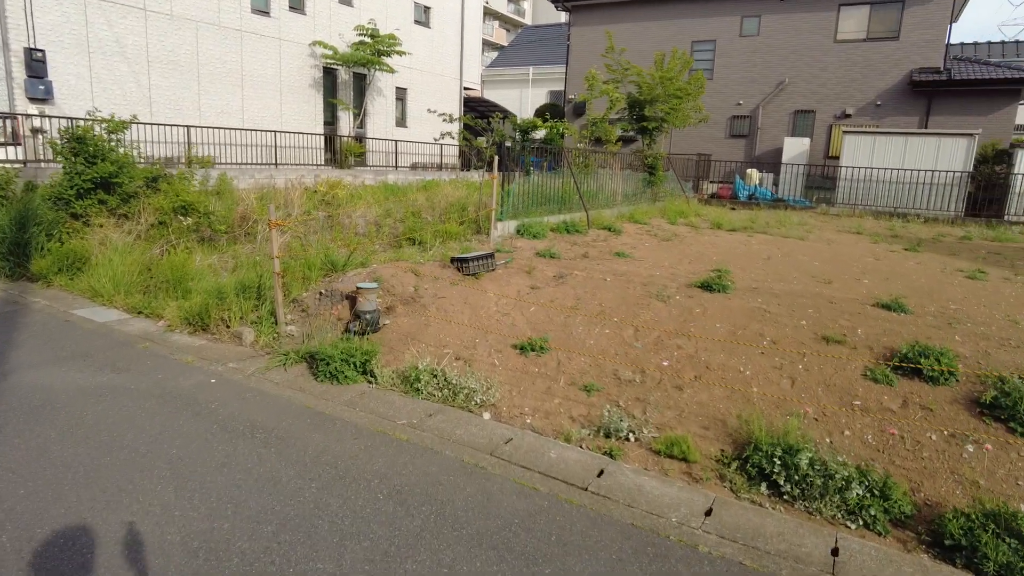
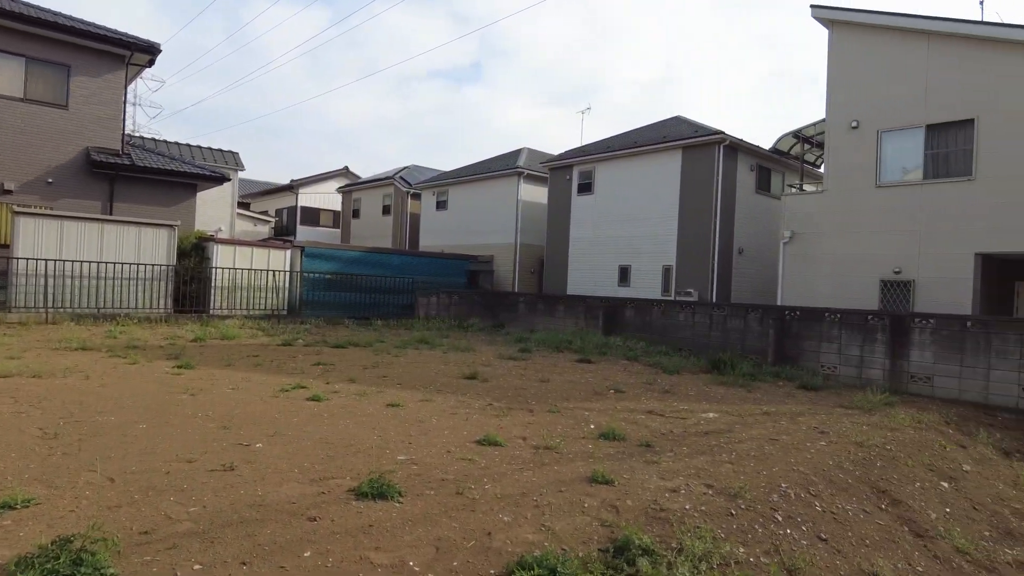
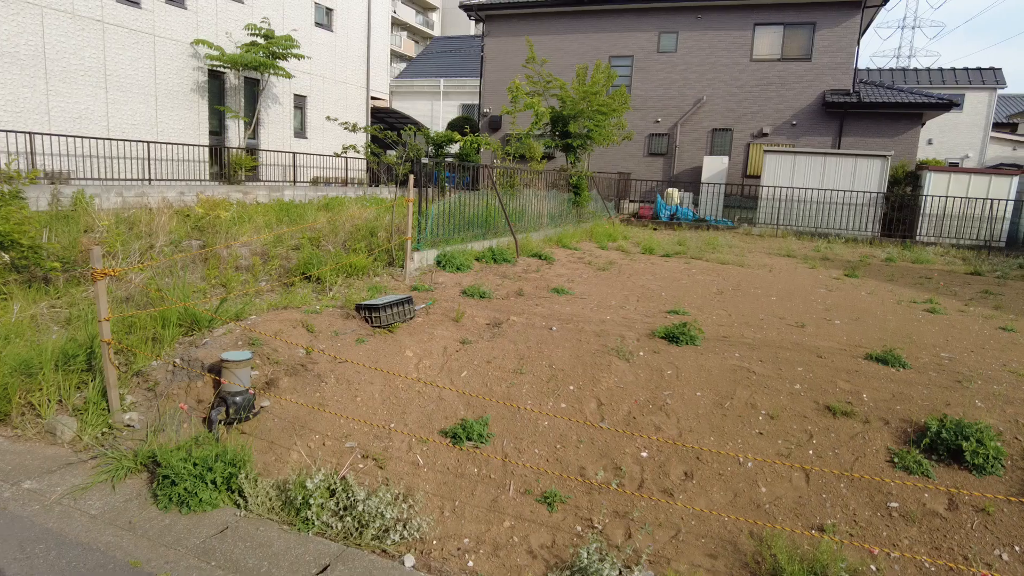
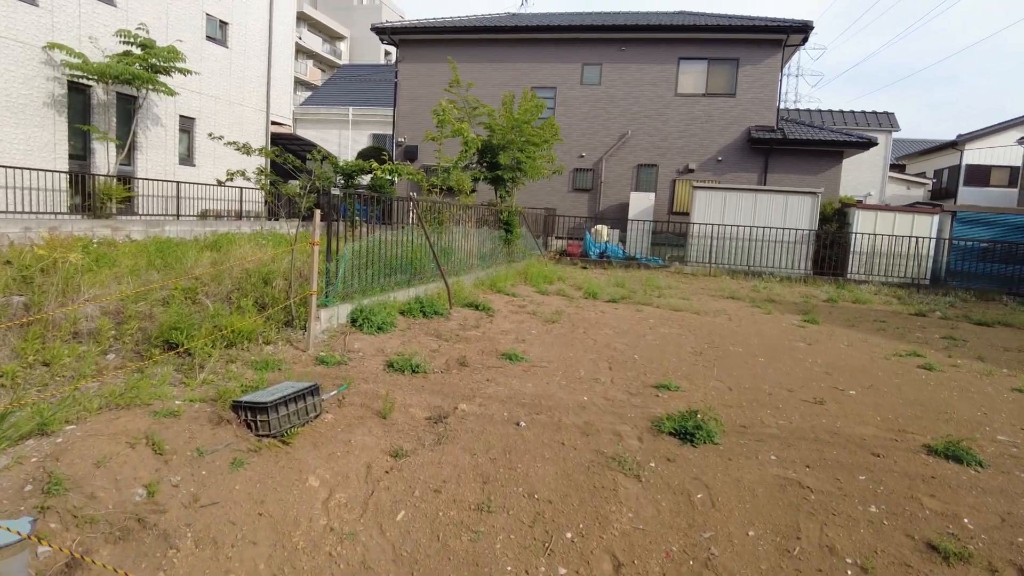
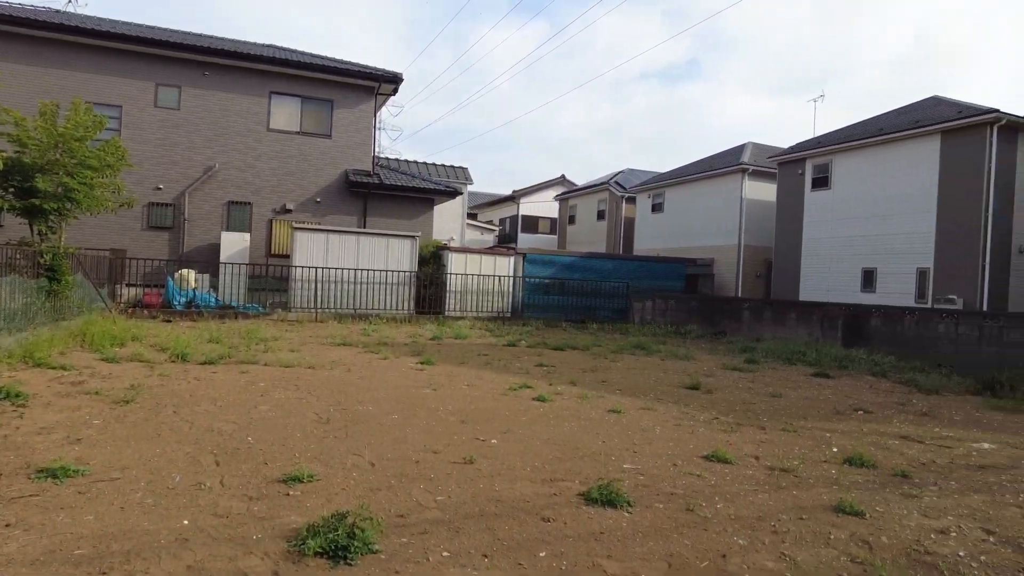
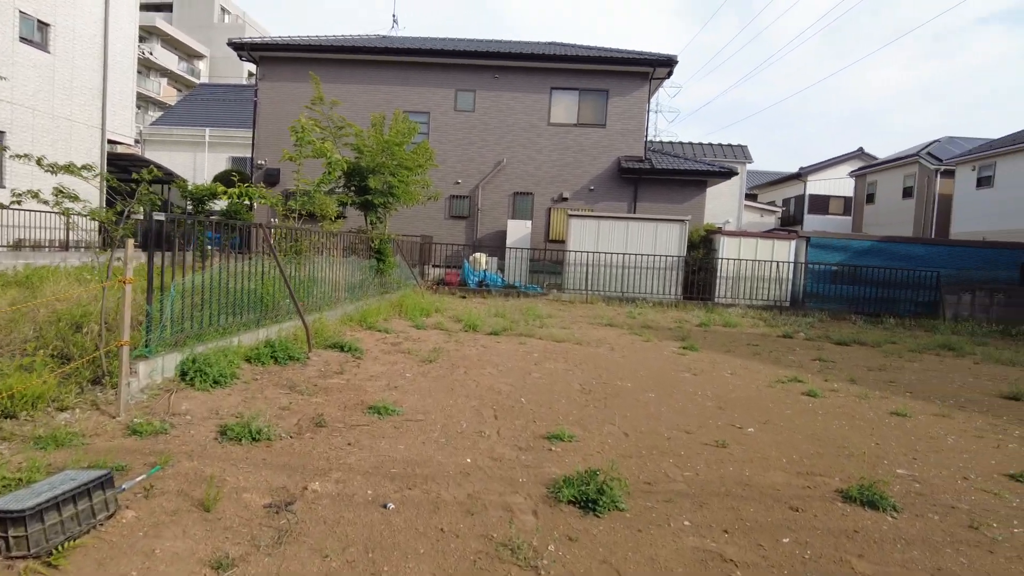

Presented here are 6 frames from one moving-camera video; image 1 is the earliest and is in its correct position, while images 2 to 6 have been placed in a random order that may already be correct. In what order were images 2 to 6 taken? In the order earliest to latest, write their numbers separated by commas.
3, 4, 6, 5, 2
